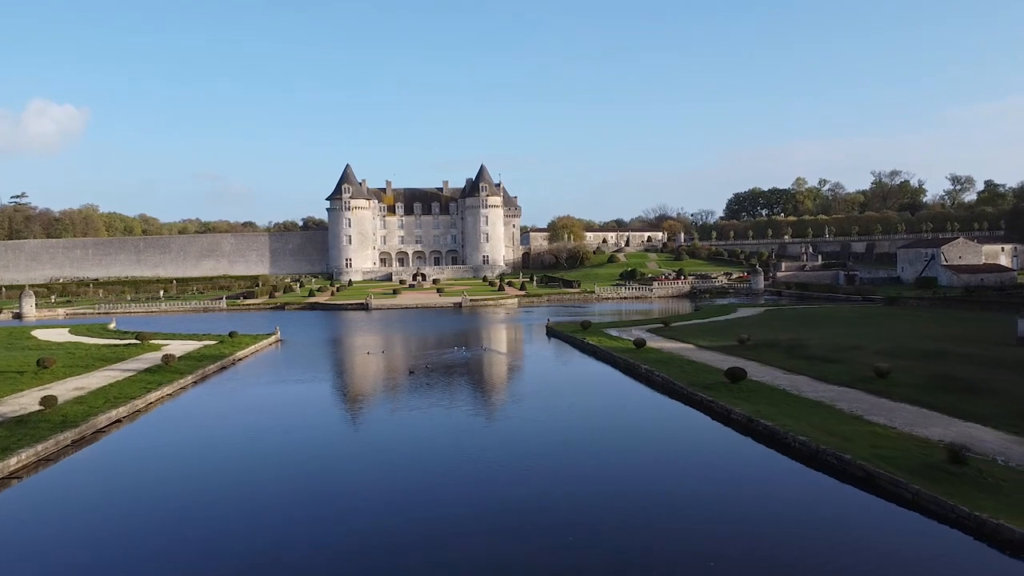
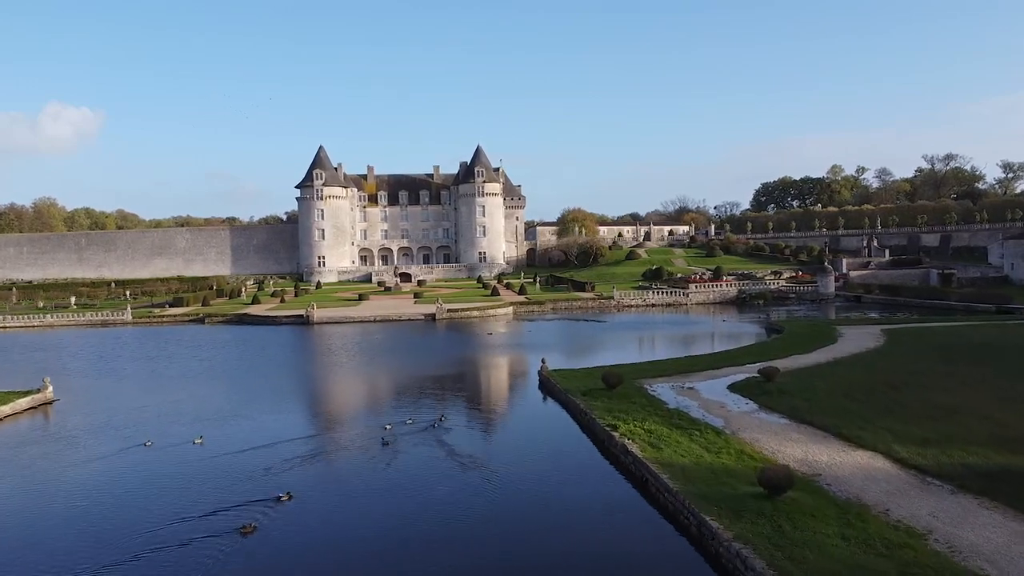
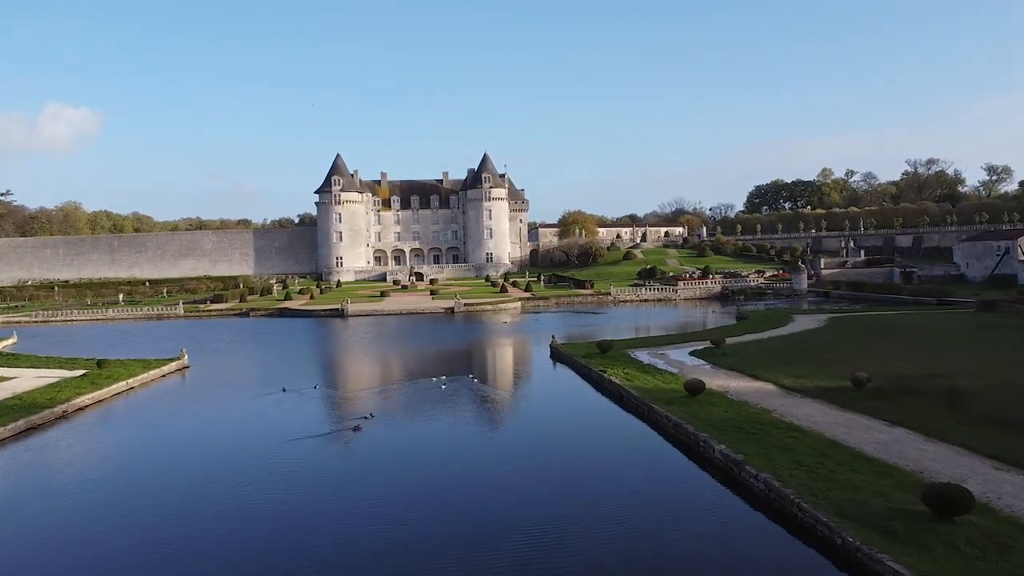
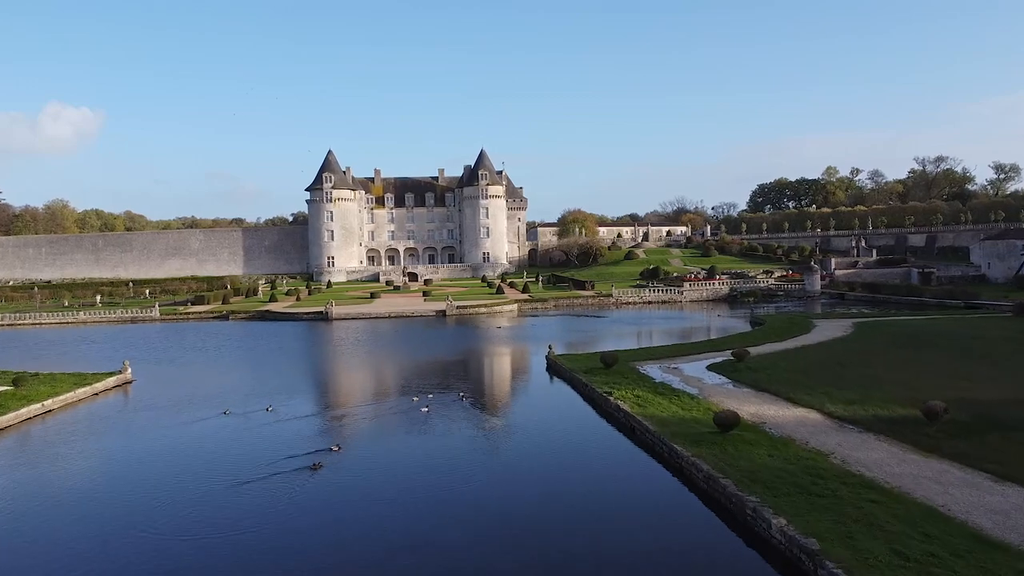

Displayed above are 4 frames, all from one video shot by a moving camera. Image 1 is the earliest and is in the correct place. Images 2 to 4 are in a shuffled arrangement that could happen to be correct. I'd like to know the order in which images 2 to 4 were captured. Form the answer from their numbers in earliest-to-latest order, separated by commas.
3, 4, 2
